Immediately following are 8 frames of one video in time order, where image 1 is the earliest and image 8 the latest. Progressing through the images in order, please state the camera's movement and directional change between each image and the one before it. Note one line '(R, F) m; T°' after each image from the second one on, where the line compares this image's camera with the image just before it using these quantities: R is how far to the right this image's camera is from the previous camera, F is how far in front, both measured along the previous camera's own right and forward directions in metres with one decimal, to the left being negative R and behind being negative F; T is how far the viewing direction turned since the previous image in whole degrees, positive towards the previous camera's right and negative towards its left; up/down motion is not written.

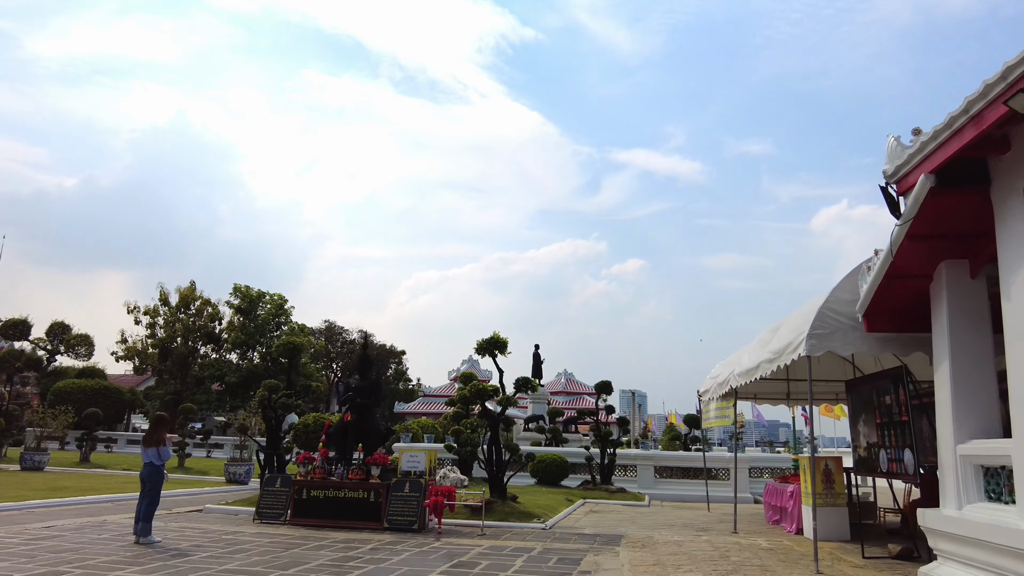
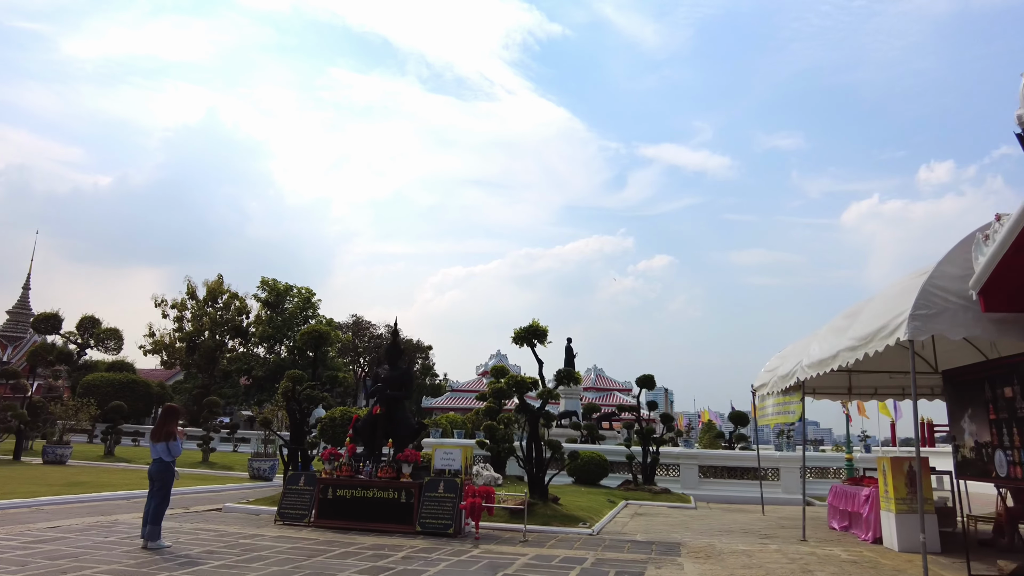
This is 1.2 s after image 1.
(-0.3, +1.0) m; -2°
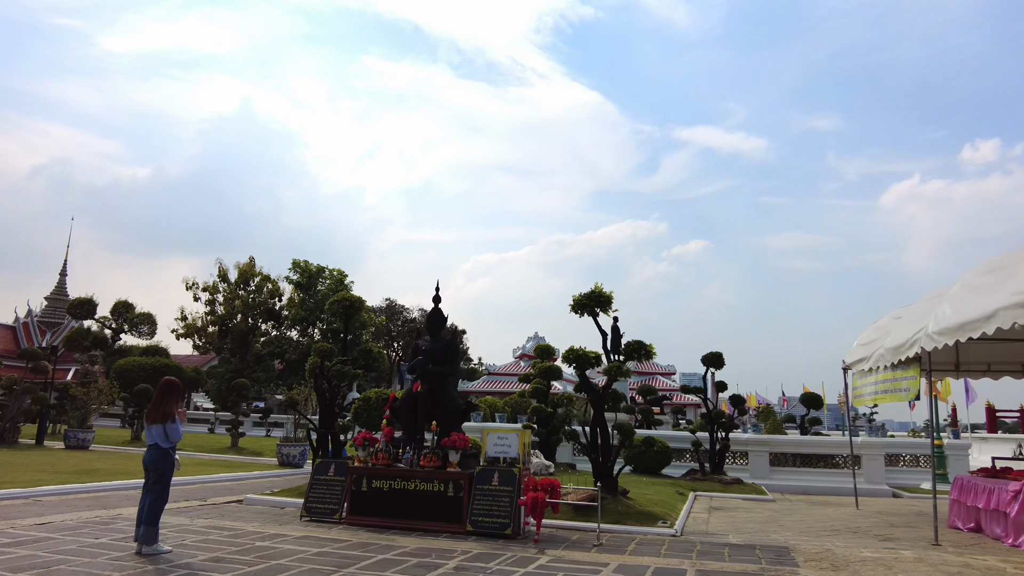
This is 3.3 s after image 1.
(-0.4, +1.7) m; -3°
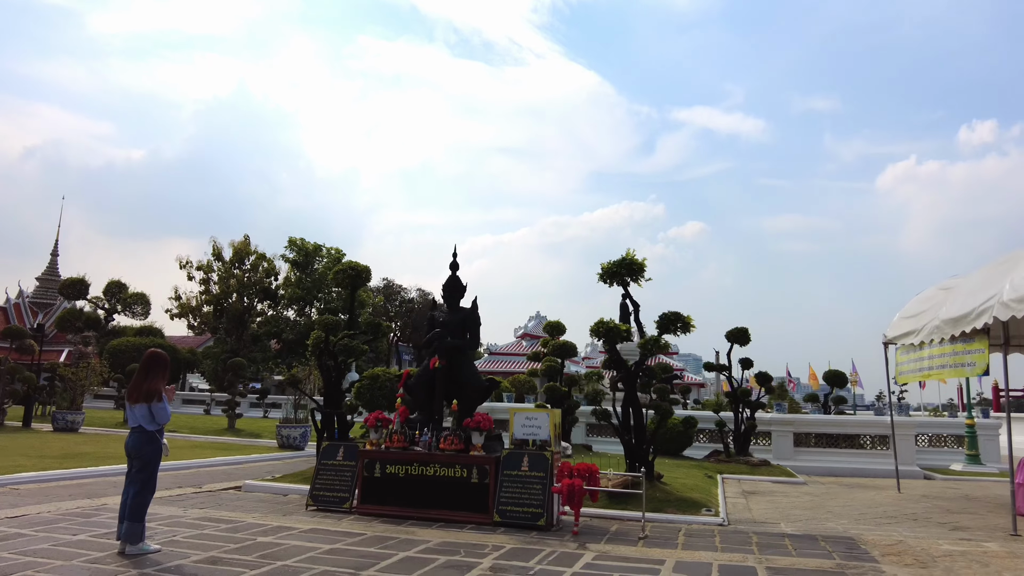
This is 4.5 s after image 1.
(-0.4, +0.9) m; 0°
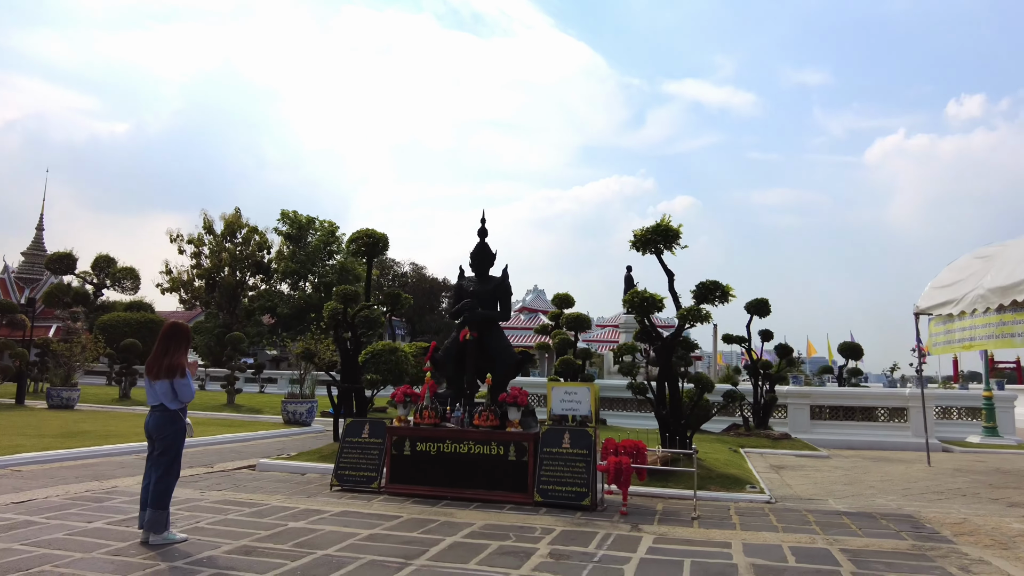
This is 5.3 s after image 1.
(-0.5, +0.5) m; +1°
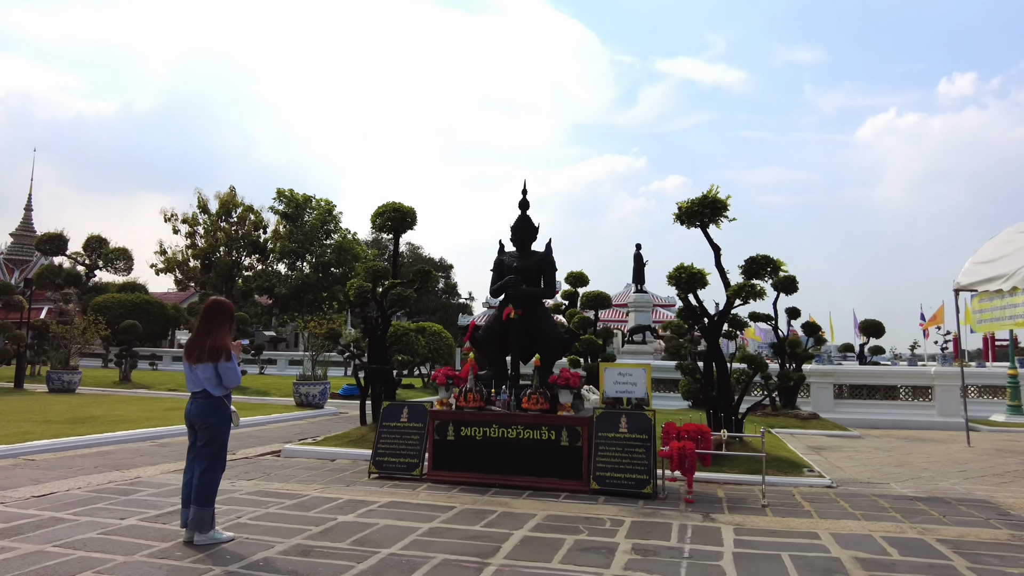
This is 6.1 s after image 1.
(-0.6, +0.5) m; +1°
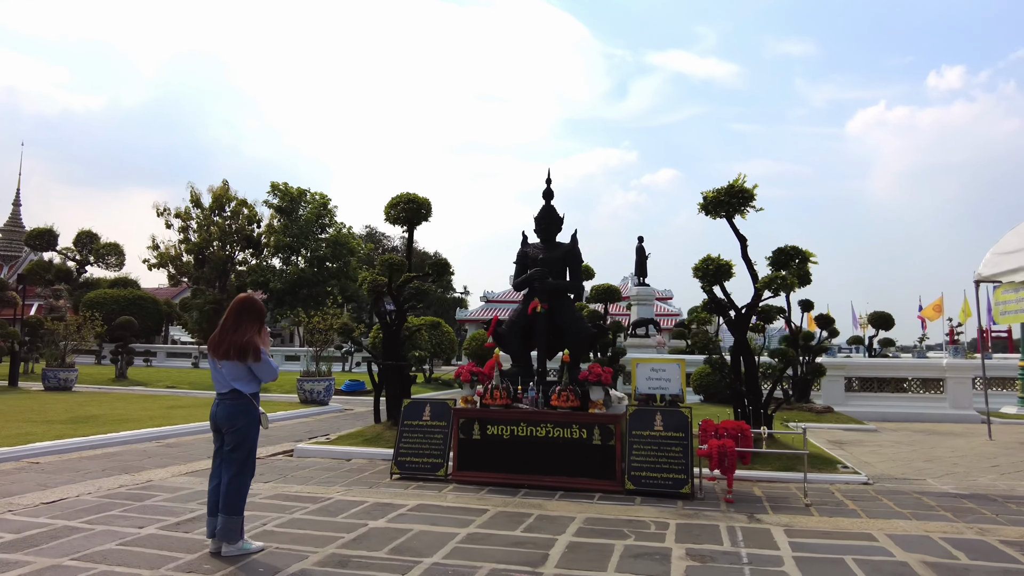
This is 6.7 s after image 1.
(-0.3, +0.3) m; +1°
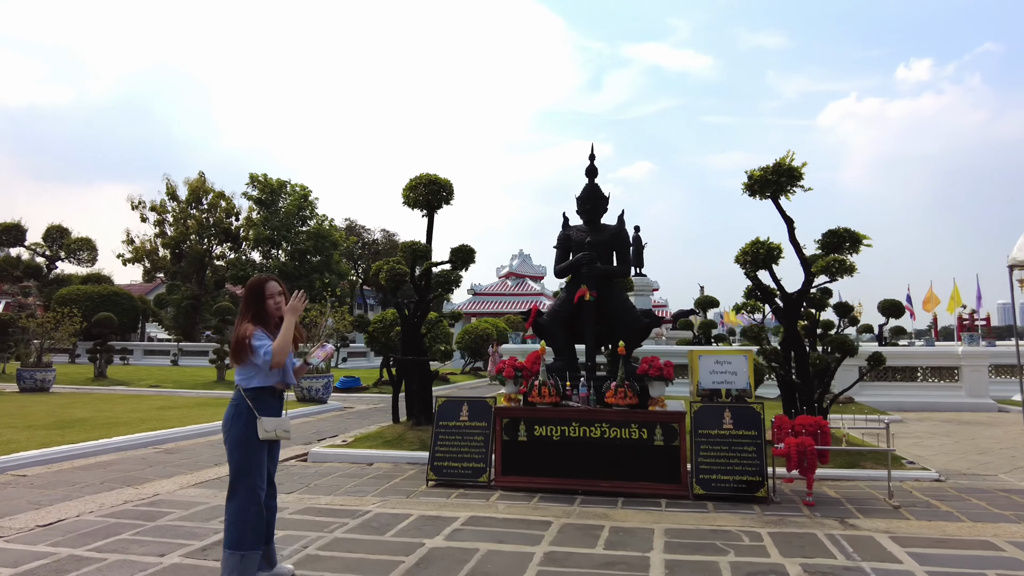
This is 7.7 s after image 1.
(-0.6, +0.7) m; +2°
